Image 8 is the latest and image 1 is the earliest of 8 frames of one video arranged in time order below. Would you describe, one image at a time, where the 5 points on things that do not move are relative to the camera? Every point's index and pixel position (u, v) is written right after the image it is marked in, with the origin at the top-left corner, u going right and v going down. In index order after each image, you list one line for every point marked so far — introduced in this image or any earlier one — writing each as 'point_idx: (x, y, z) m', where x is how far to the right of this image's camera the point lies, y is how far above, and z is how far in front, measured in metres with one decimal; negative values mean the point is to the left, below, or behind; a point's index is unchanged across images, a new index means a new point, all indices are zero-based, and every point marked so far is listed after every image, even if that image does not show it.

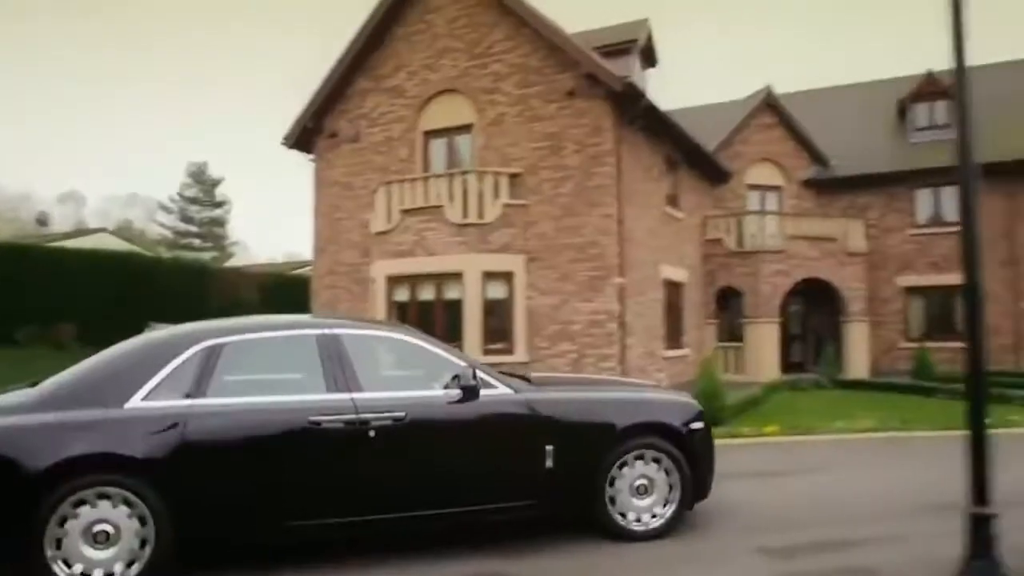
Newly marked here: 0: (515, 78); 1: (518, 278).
0: (0.0, +3.9, +15.7) m
1: (+0.1, +0.2, +15.1) m
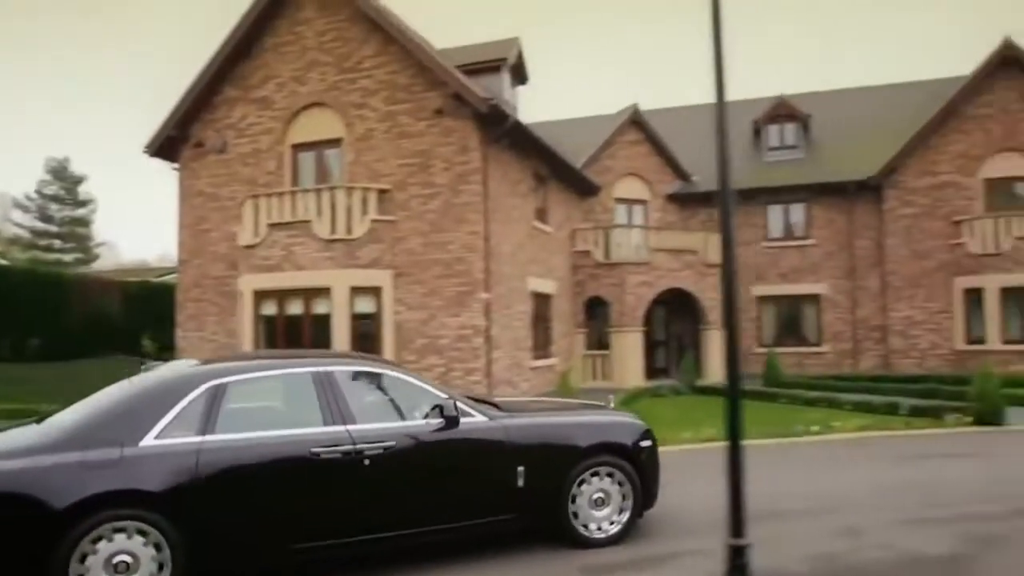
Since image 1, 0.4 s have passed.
0: (-2.4, +3.7, +15.8) m
1: (-2.3, -0.1, +15.2) m
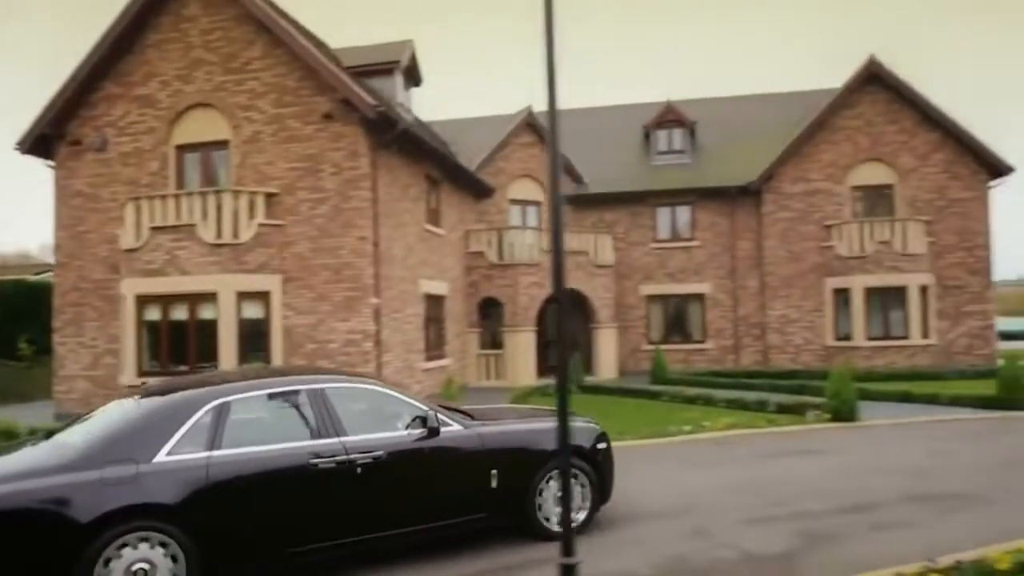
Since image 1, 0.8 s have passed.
0: (-4.5, +3.6, +15.7) m
1: (-4.3, -0.2, +15.2) m
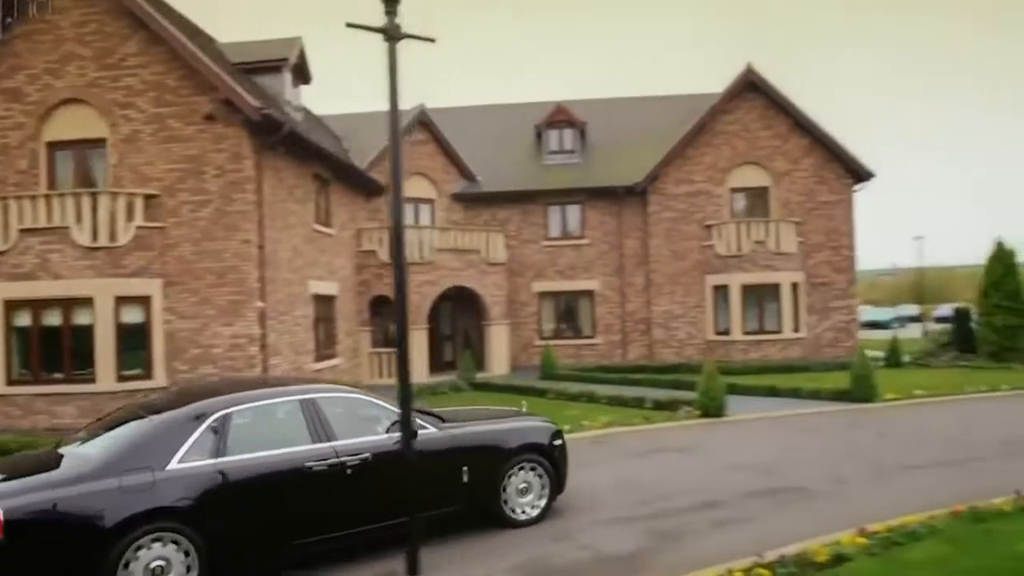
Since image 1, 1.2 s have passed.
0: (-6.6, +3.5, +15.3) m
1: (-6.3, -0.2, +14.8) m
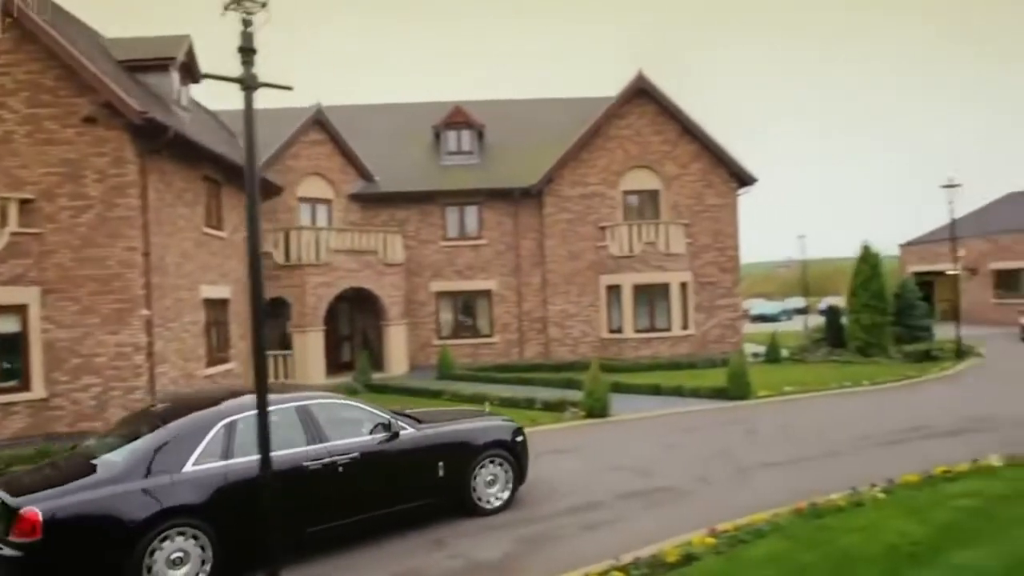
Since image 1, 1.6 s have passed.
0: (-8.6, +3.4, +14.7) m
1: (-8.2, -0.4, +14.4) m
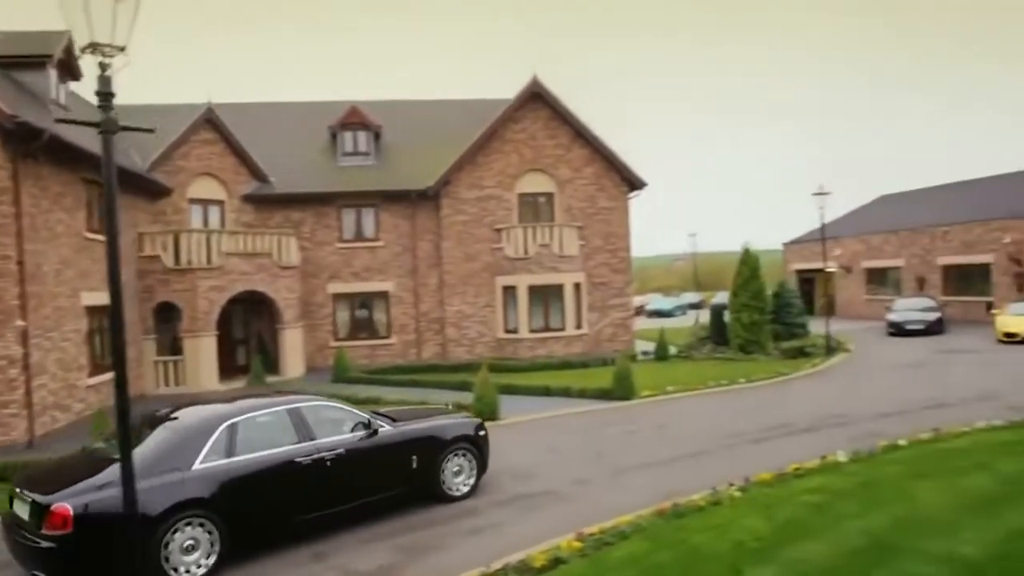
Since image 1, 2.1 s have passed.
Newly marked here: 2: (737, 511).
0: (-10.5, +3.2, +14.0) m
1: (-10.1, -0.6, +13.7) m
2: (+2.2, -2.2, +8.4) m
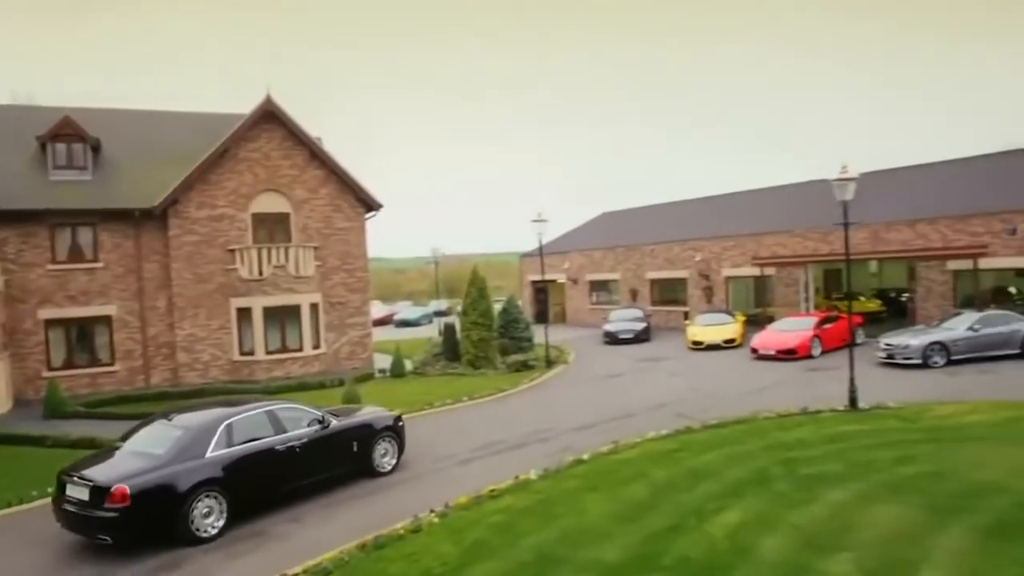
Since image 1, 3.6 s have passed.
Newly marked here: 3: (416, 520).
0: (-14.8, +2.4, +11.1) m
1: (-14.2, -1.3, +10.9) m
2: (-0.9, -2.8, +9.3) m
3: (-1.1, -2.7, +9.9) m
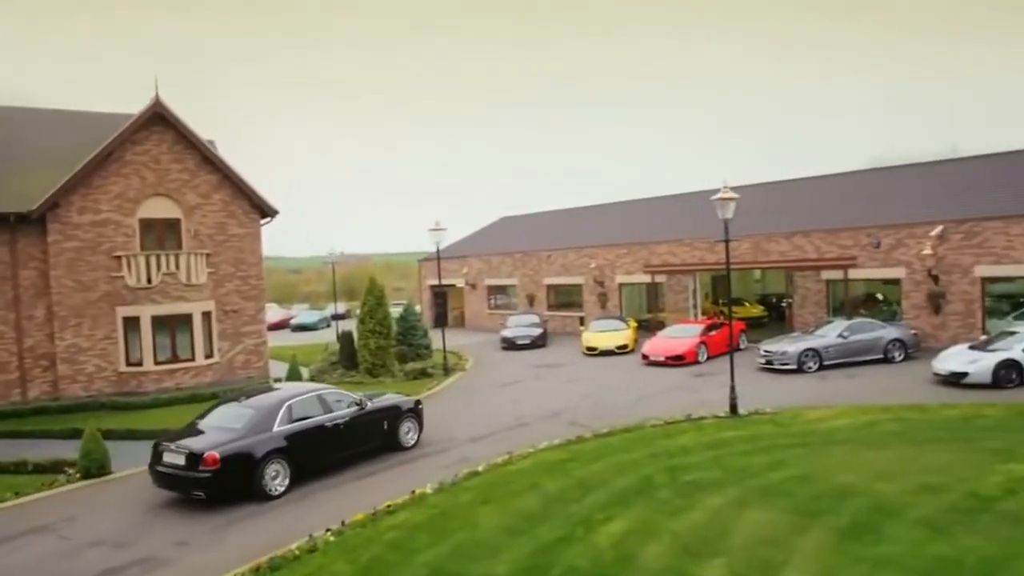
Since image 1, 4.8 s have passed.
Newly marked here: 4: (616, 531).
0: (-16.1, +2.2, +9.5) m
1: (-15.5, -1.6, +9.4) m
2: (-2.1, -3.0, +9.4) m
3: (-2.4, -3.0, +10.0) m
4: (+1.2, -2.7, +9.4) m
